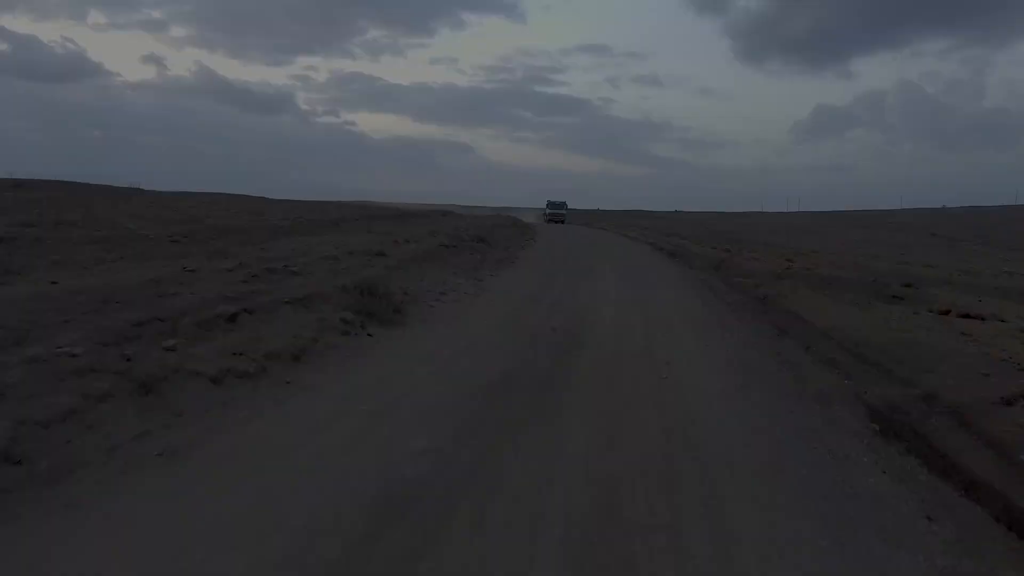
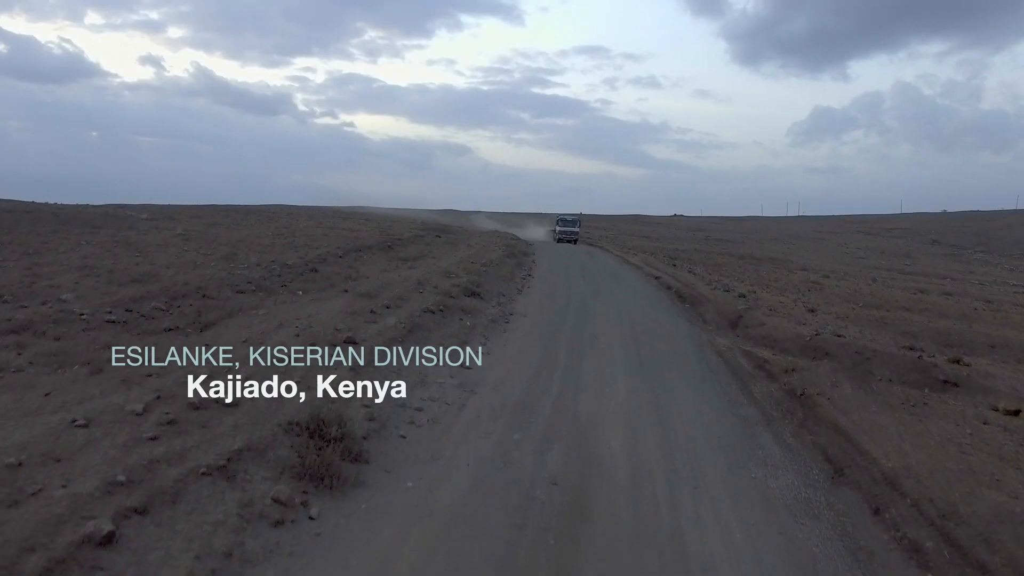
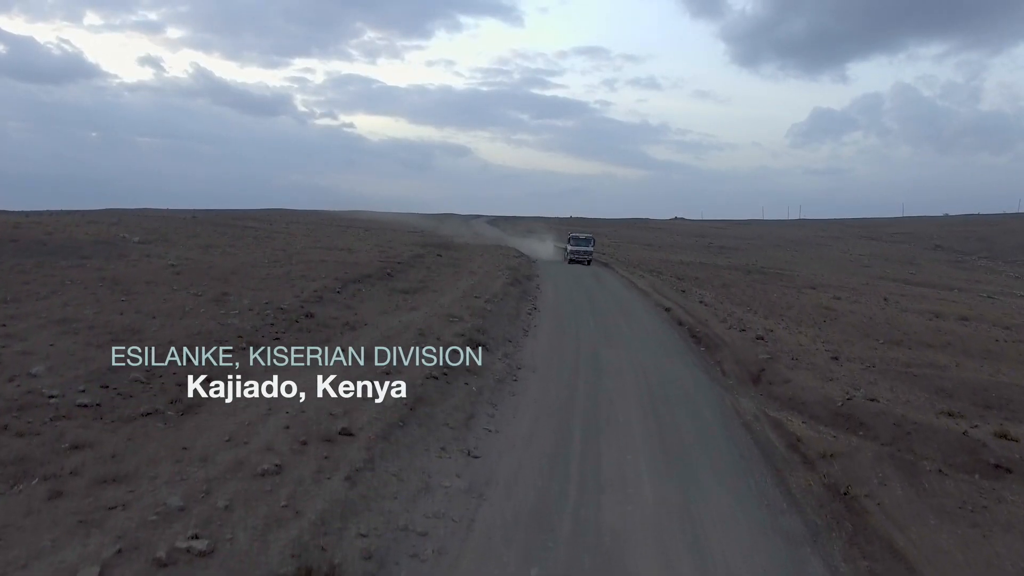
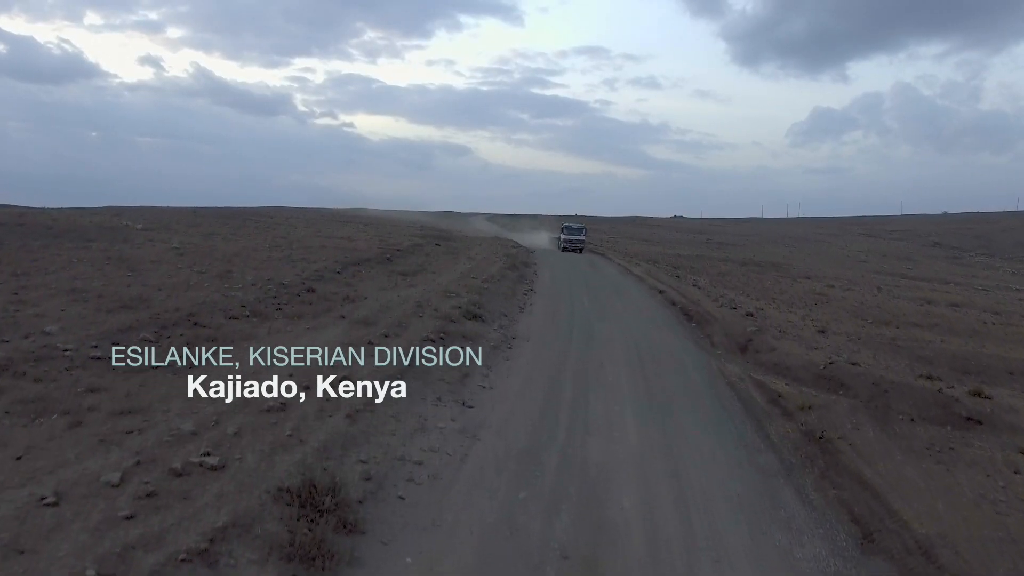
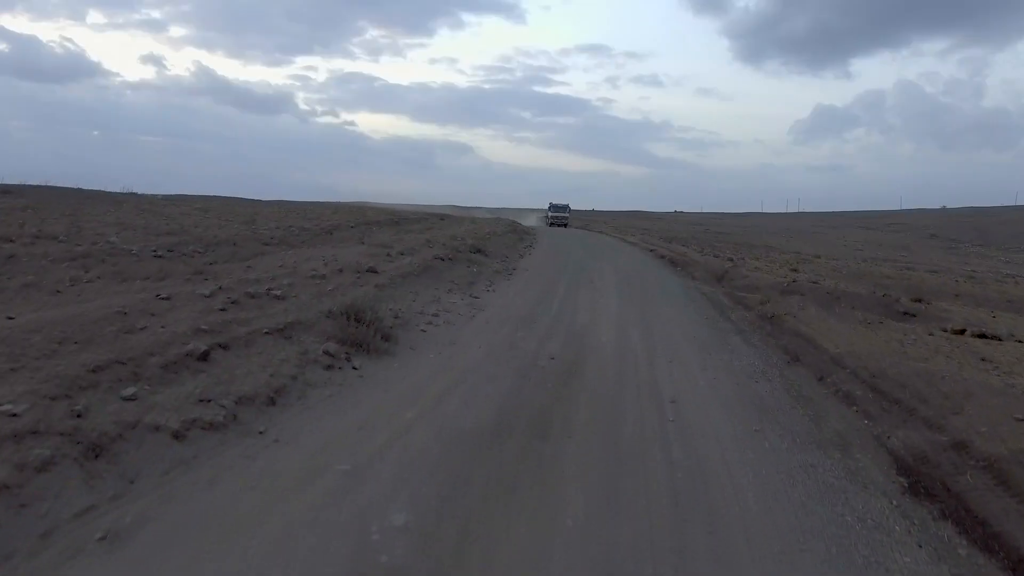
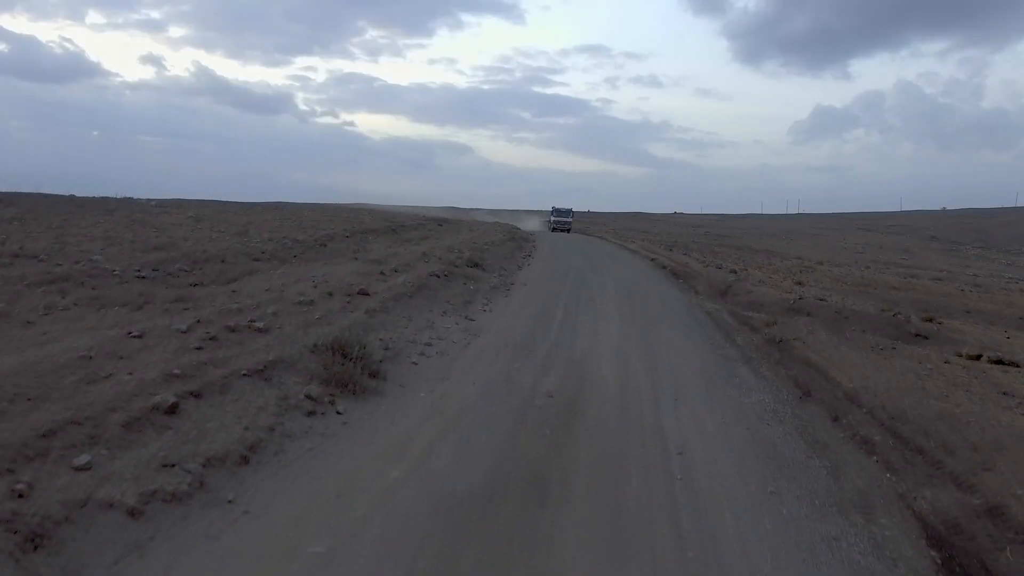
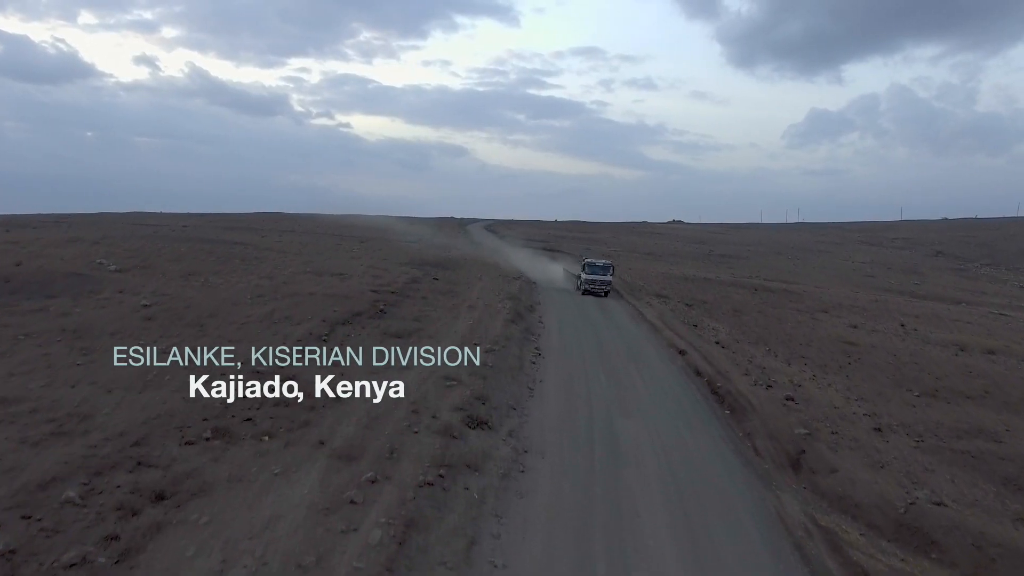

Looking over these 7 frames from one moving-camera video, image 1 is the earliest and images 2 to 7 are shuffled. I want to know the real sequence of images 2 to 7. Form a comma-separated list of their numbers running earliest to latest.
5, 6, 2, 4, 3, 7
